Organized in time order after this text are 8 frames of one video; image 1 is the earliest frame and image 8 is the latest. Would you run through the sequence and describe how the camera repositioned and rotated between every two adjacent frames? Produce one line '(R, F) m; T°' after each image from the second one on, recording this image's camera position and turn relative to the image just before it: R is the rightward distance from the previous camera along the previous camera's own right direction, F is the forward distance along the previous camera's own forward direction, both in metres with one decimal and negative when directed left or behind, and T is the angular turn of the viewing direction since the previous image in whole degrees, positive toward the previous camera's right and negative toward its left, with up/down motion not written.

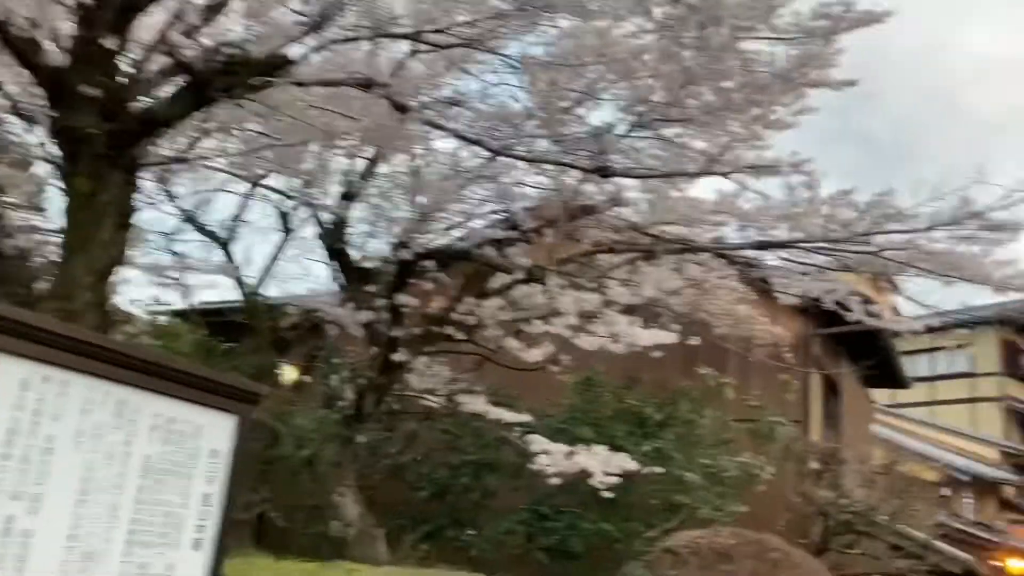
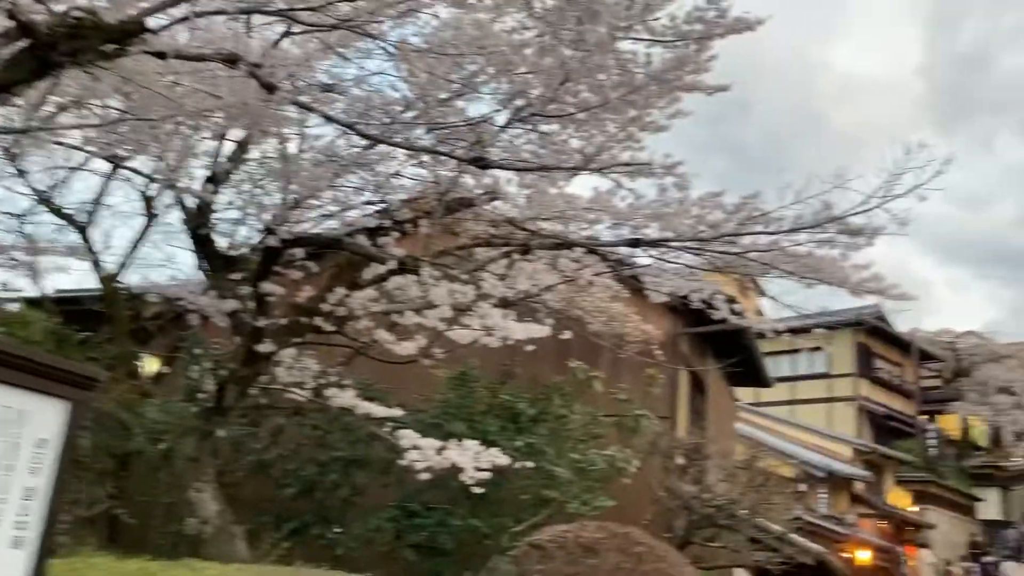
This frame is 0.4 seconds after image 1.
(-0.1, +0.1) m; +9°
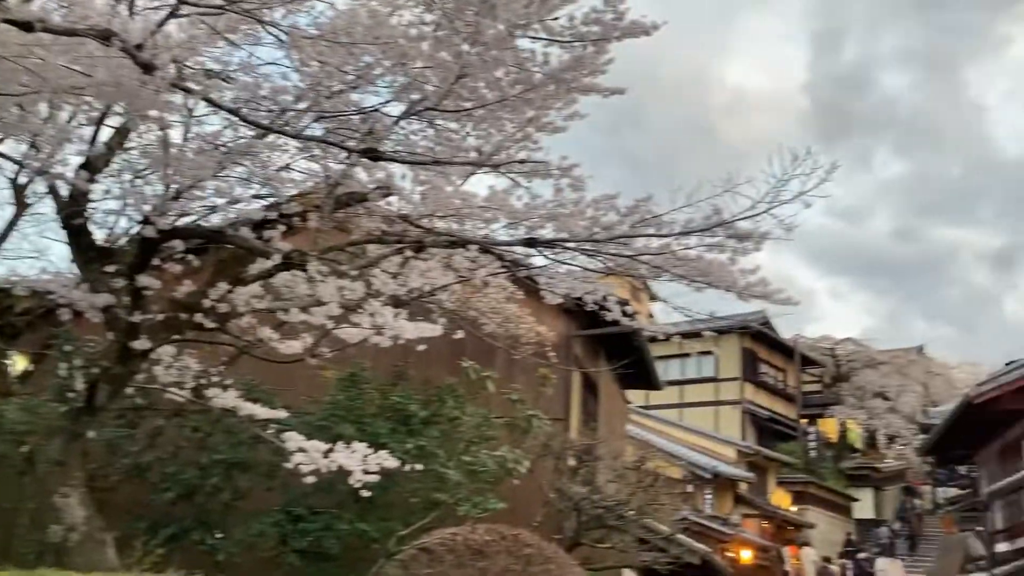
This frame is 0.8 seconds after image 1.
(0.0, +0.1) m; +6°
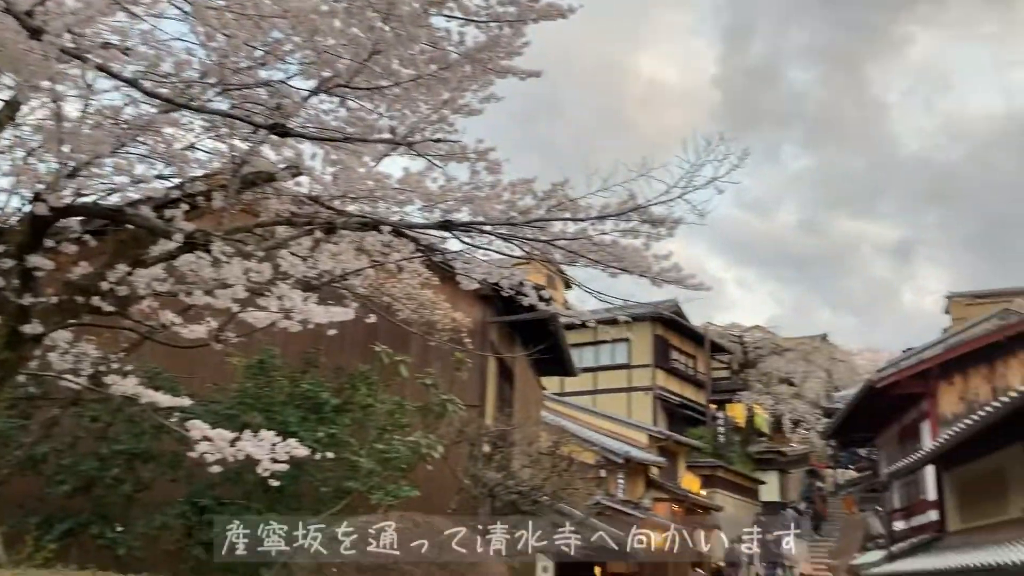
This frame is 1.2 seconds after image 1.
(0.0, +0.1) m; +5°
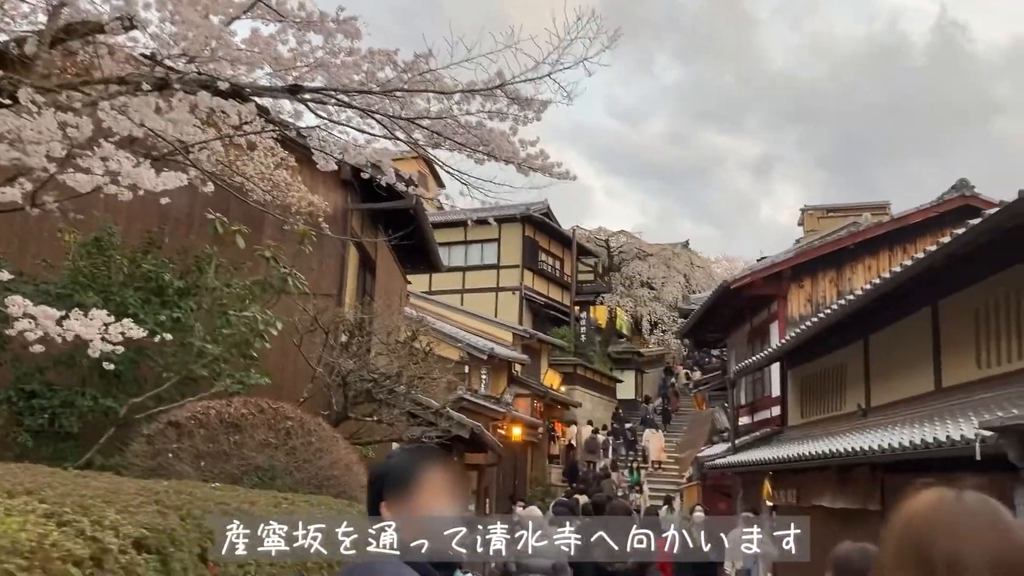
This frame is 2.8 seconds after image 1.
(+0.1, +0.3) m; +8°
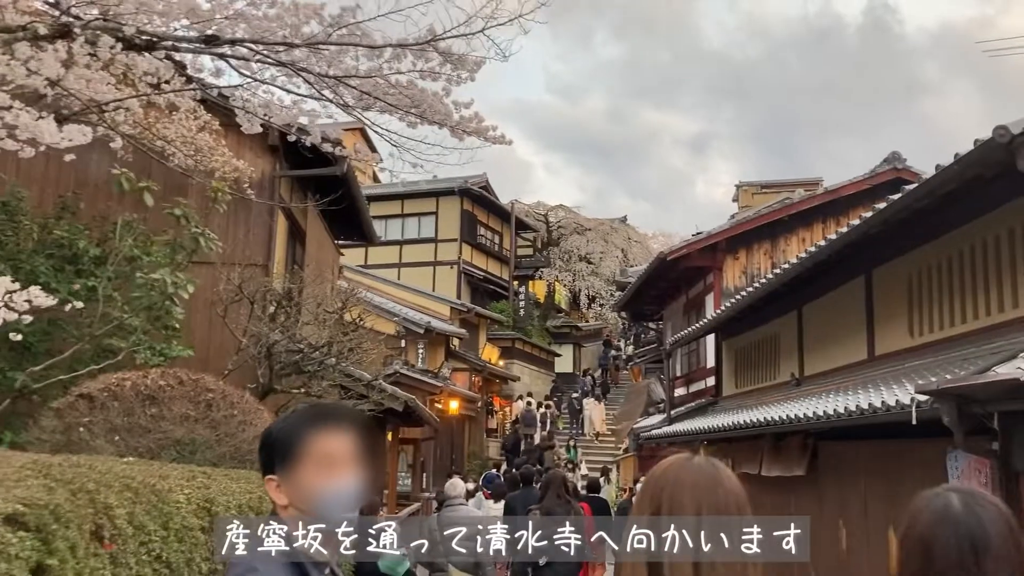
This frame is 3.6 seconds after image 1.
(+0.1, +0.2) m; +4°
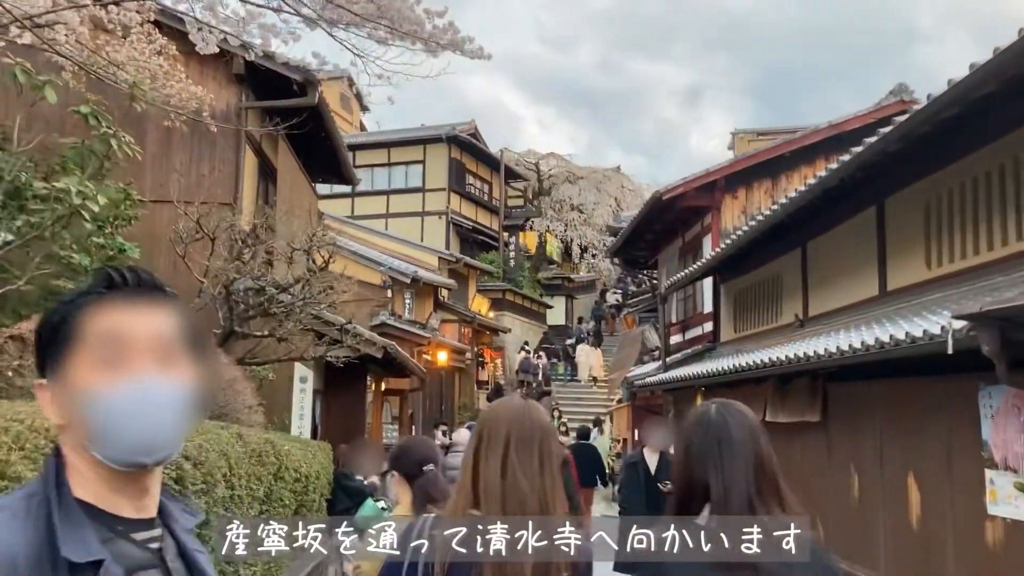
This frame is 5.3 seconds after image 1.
(+0.1, +0.6) m; 0°
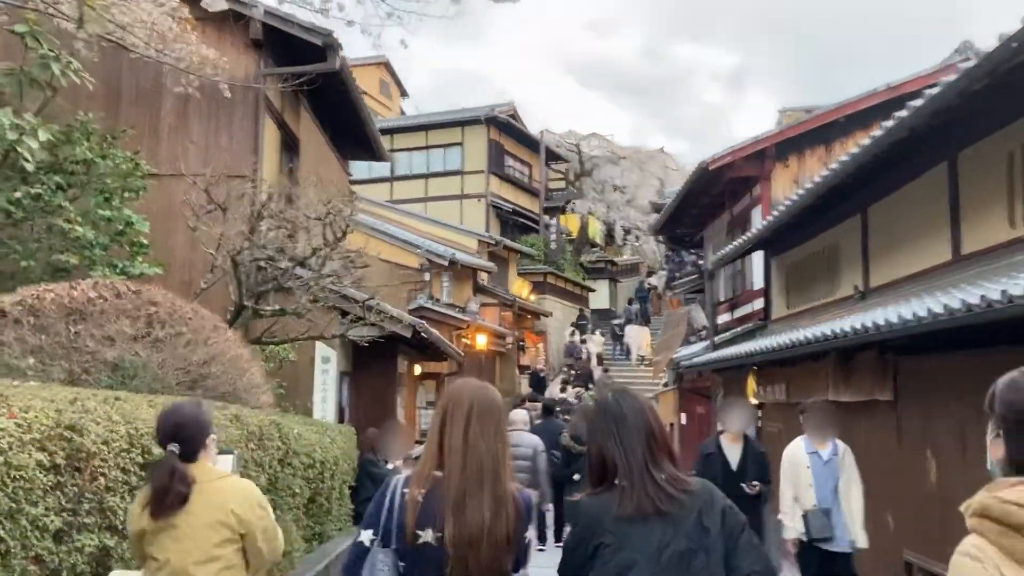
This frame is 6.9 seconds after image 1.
(+0.1, +0.6) m; -3°
